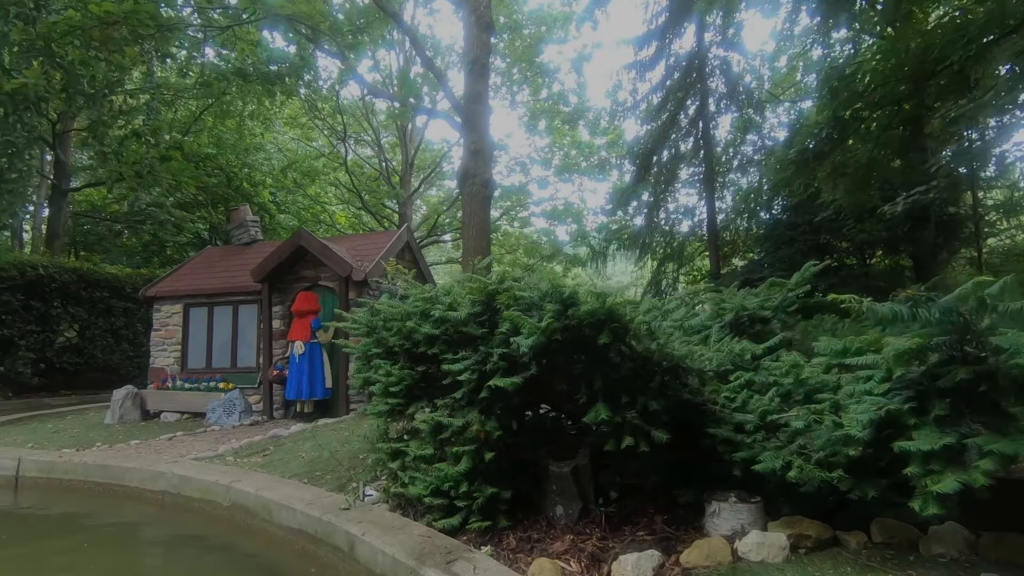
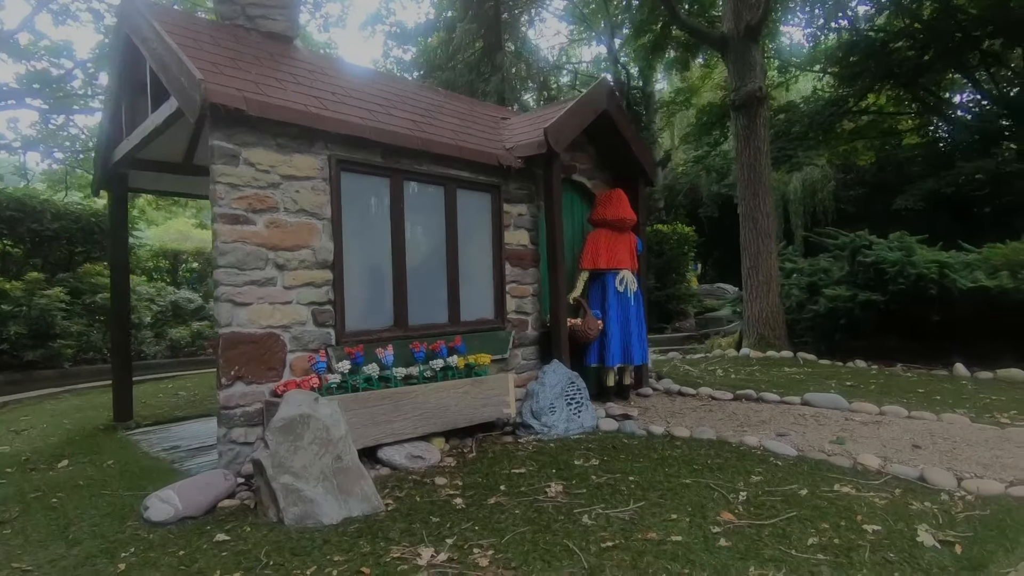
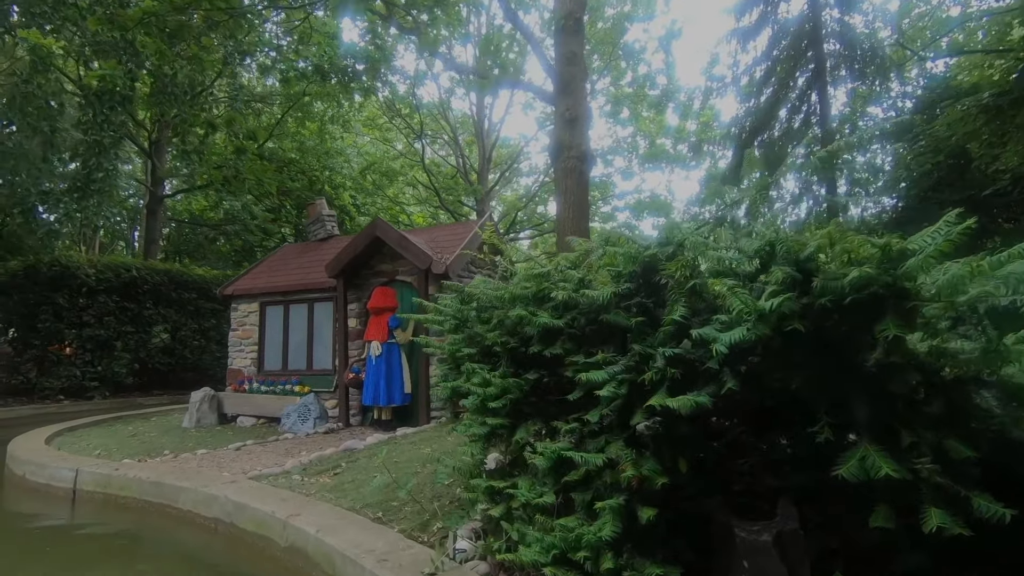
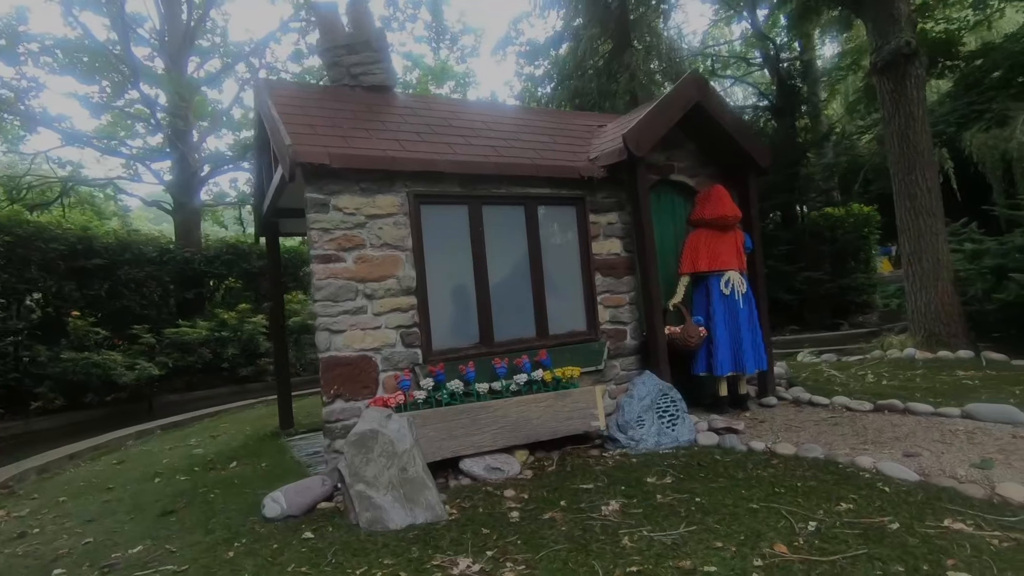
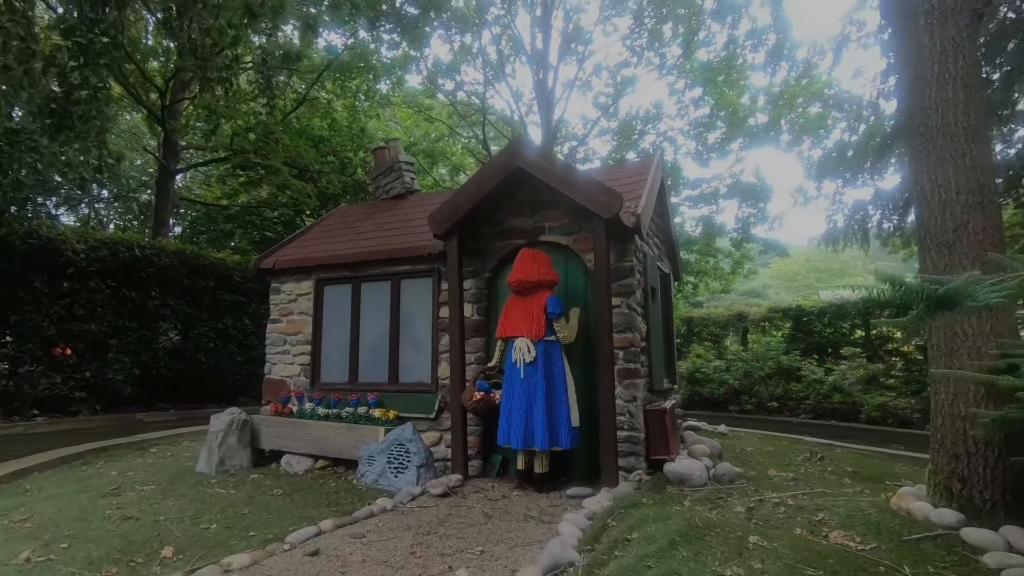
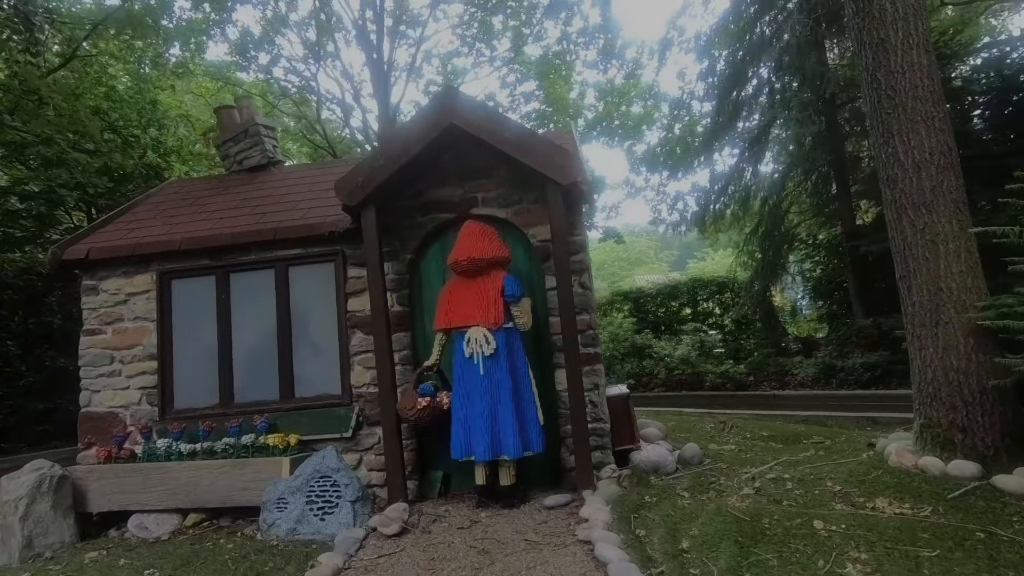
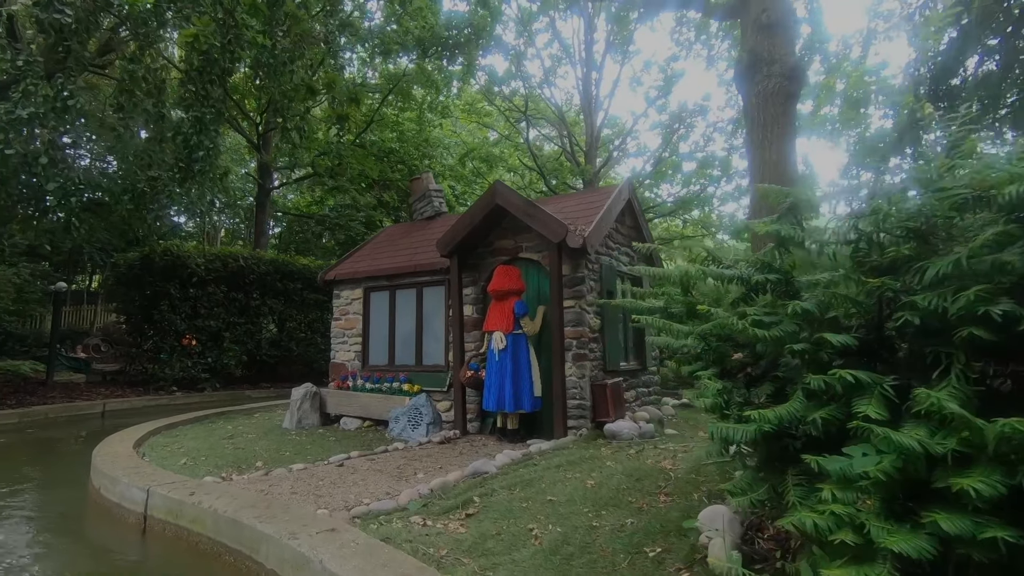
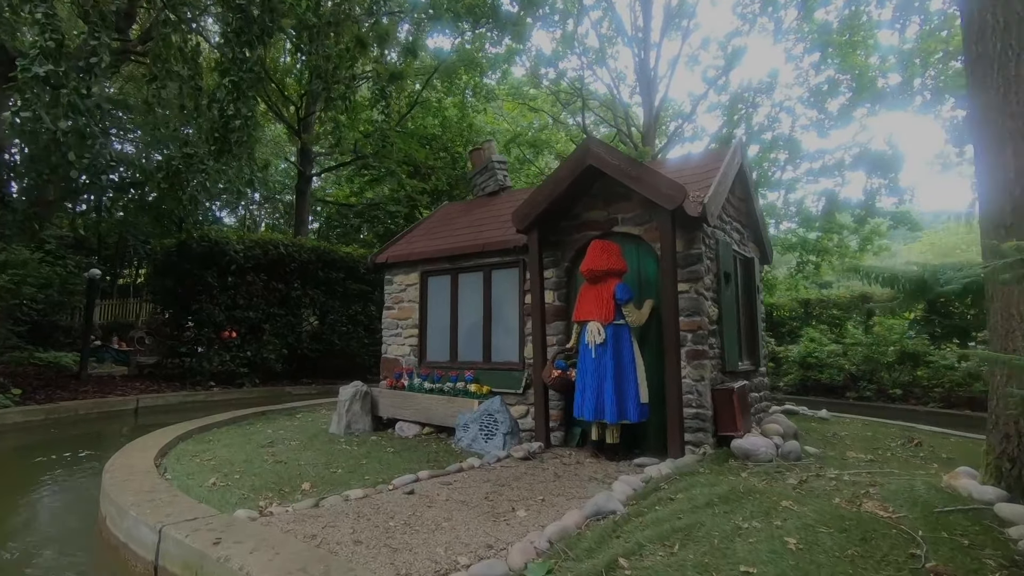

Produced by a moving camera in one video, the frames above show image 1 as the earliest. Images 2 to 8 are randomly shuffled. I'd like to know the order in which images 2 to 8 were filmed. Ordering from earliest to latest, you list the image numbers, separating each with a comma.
3, 7, 8, 5, 6, 4, 2
